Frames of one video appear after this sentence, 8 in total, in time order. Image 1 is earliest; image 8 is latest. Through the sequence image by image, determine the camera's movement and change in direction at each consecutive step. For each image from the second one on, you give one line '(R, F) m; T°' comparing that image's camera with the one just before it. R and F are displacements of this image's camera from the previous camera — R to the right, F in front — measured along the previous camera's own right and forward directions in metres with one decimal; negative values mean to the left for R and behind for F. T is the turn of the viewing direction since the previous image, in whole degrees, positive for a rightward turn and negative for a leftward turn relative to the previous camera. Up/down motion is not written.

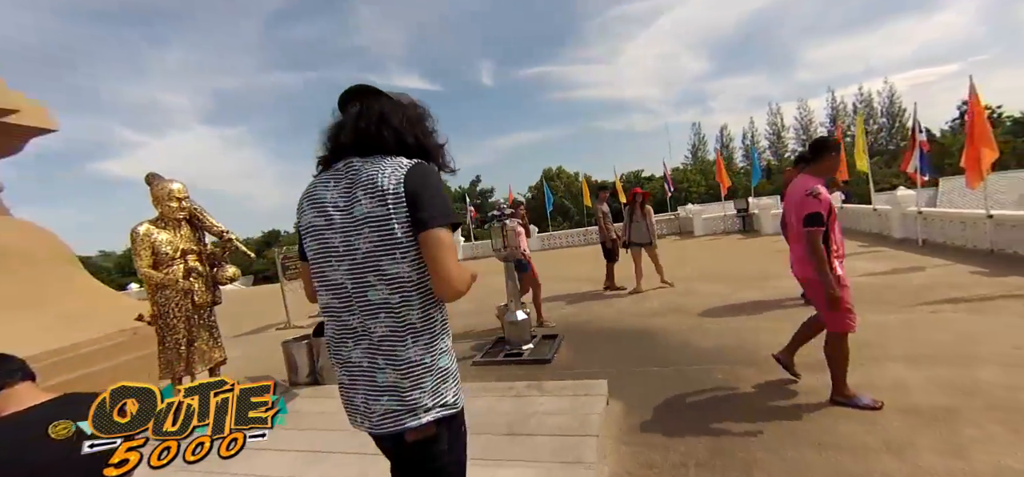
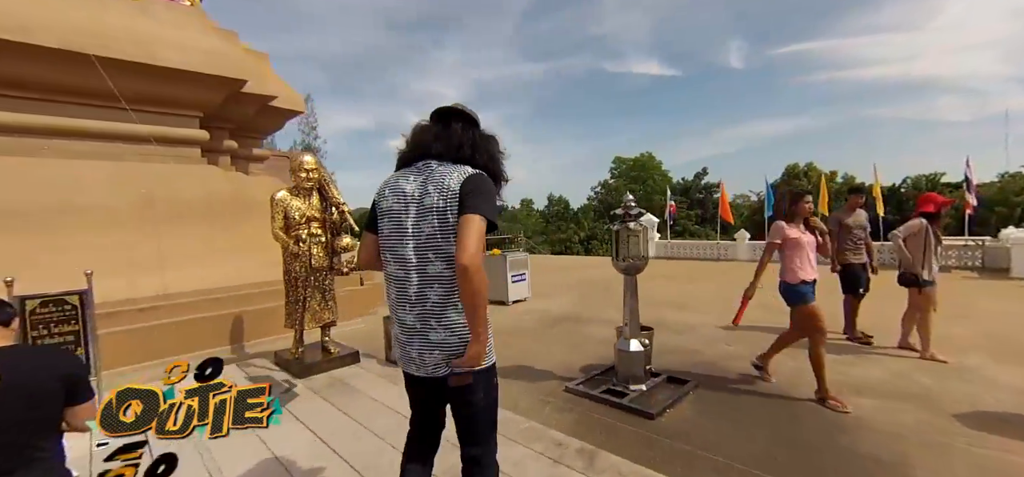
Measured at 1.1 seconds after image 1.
(+0.6, +0.9) m; -27°
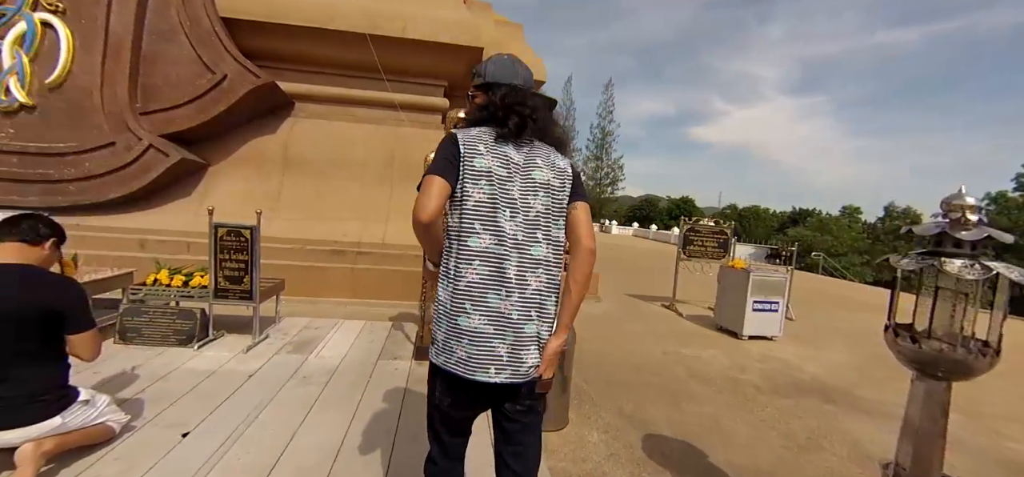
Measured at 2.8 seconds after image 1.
(+0.5, +1.3) m; -36°
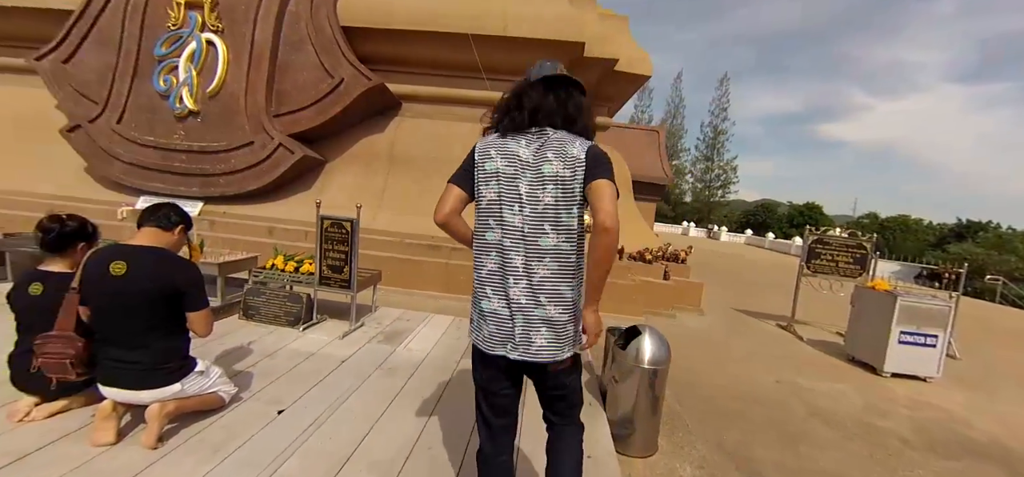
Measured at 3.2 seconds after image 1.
(0.0, +0.2) m; -13°
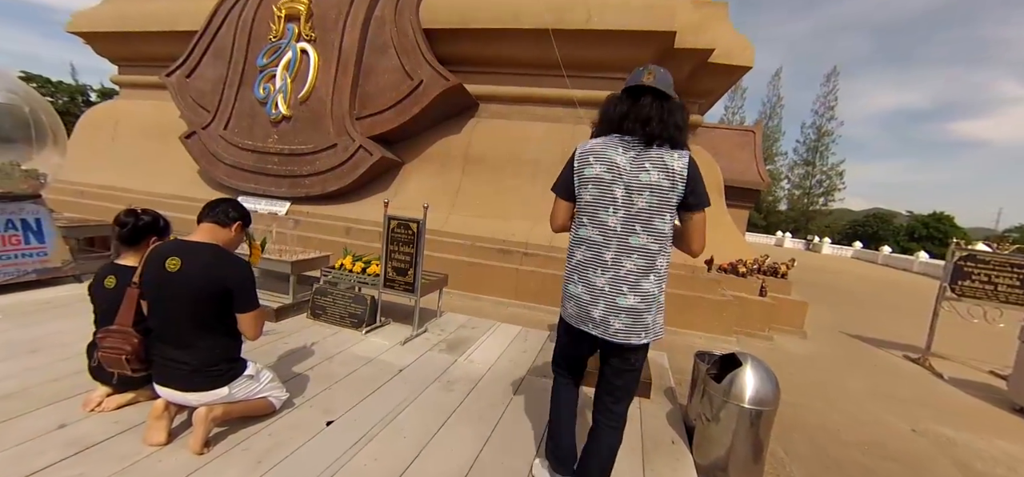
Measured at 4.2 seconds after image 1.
(0.0, +0.3) m; -10°
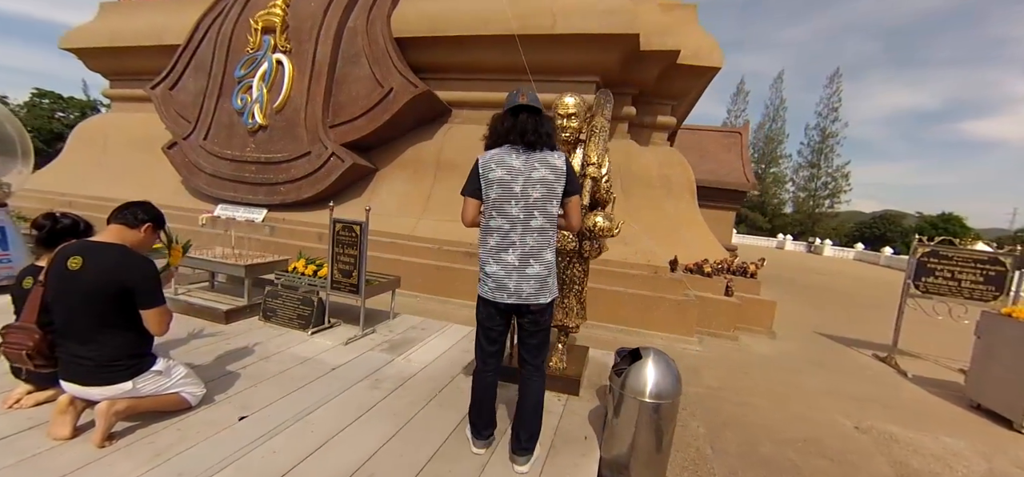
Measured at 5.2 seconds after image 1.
(+0.5, 0.0) m; -1°
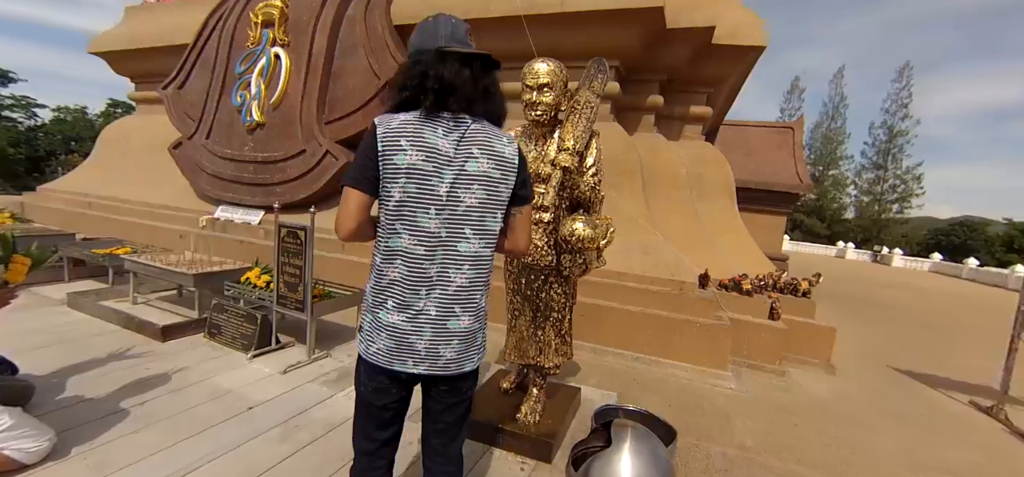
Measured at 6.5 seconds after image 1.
(+0.4, +0.6) m; -5°
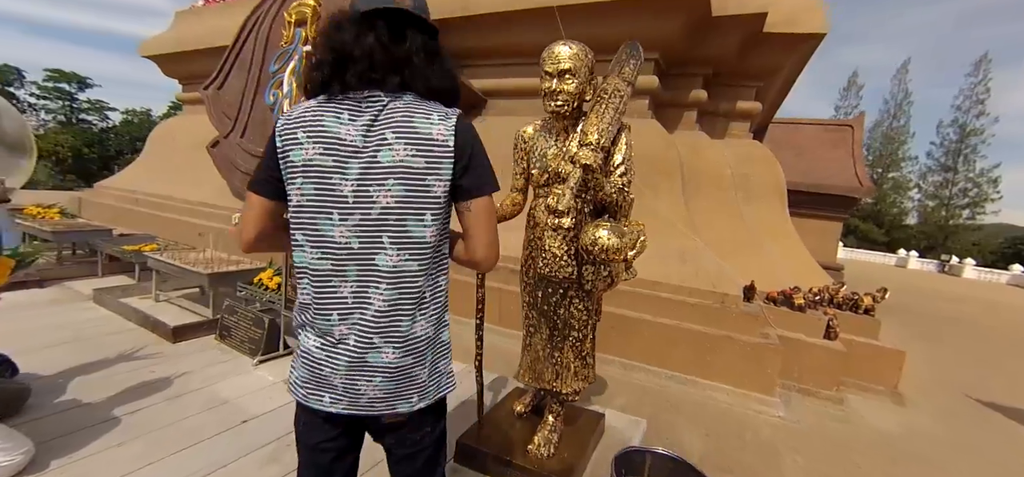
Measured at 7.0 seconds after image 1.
(+0.1, +0.2) m; -5°
